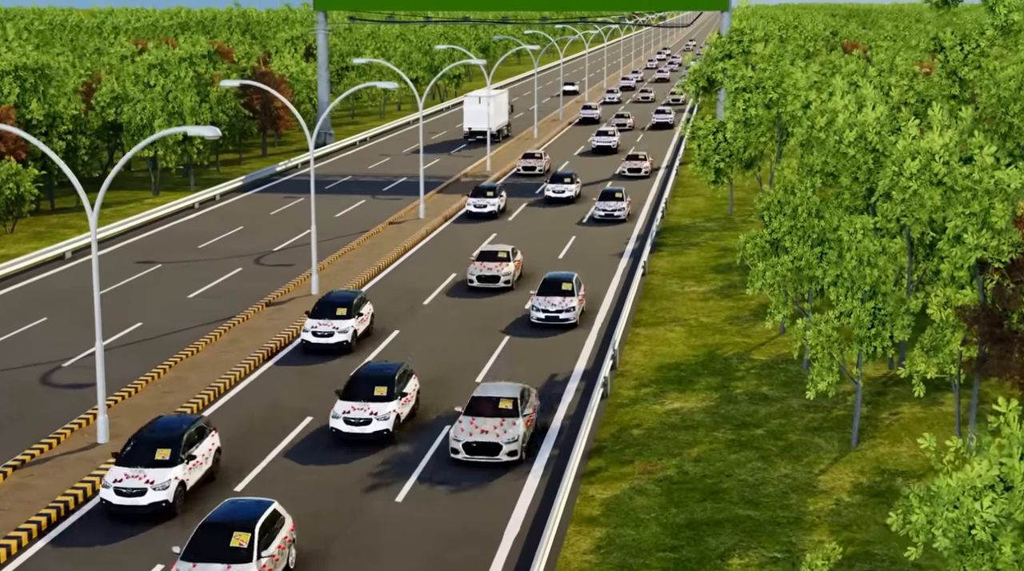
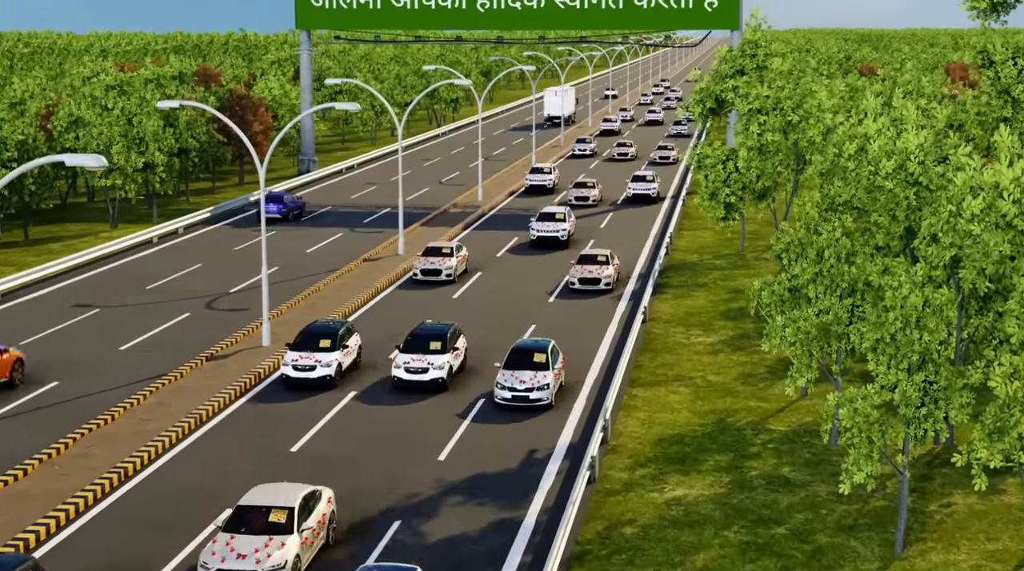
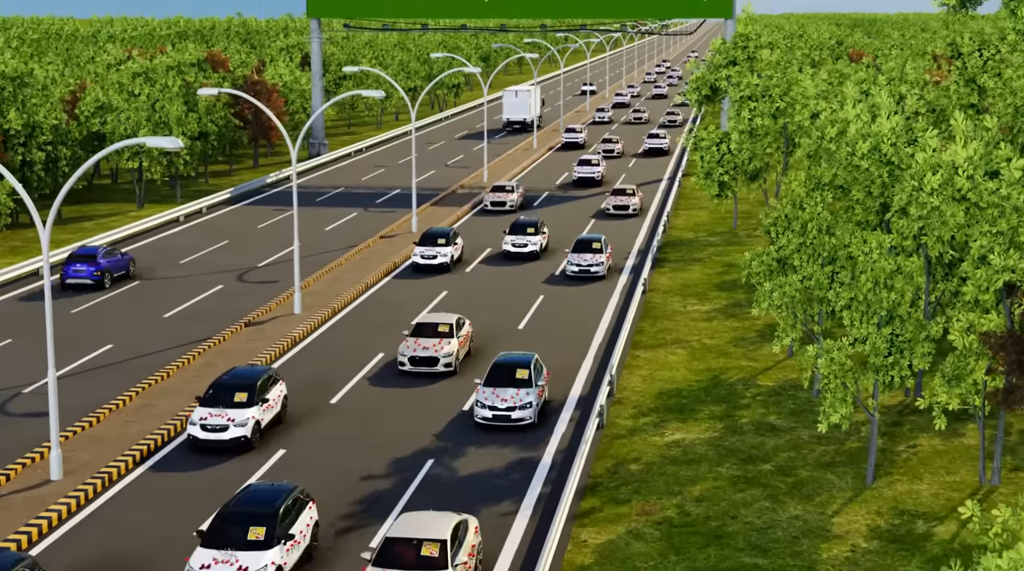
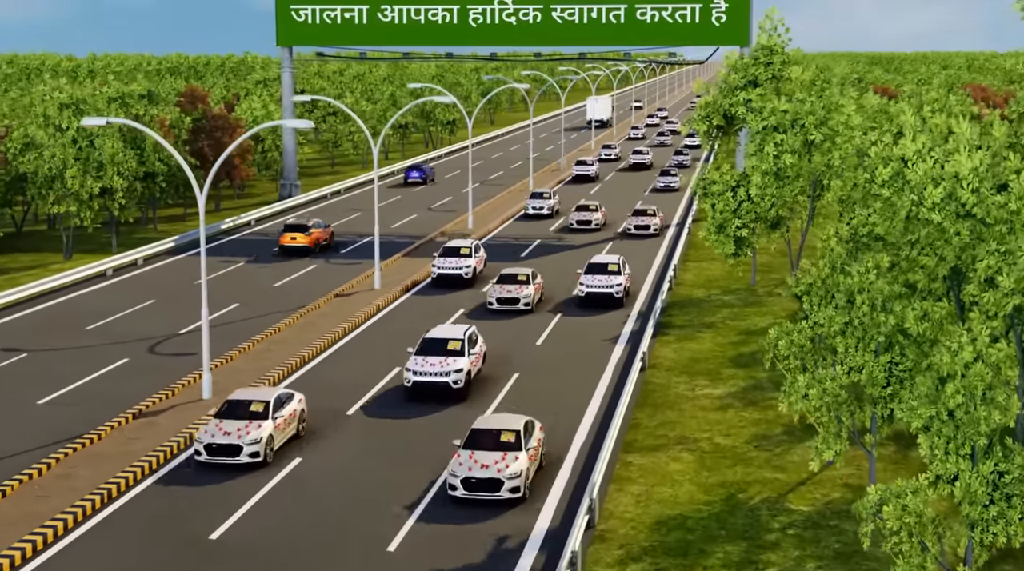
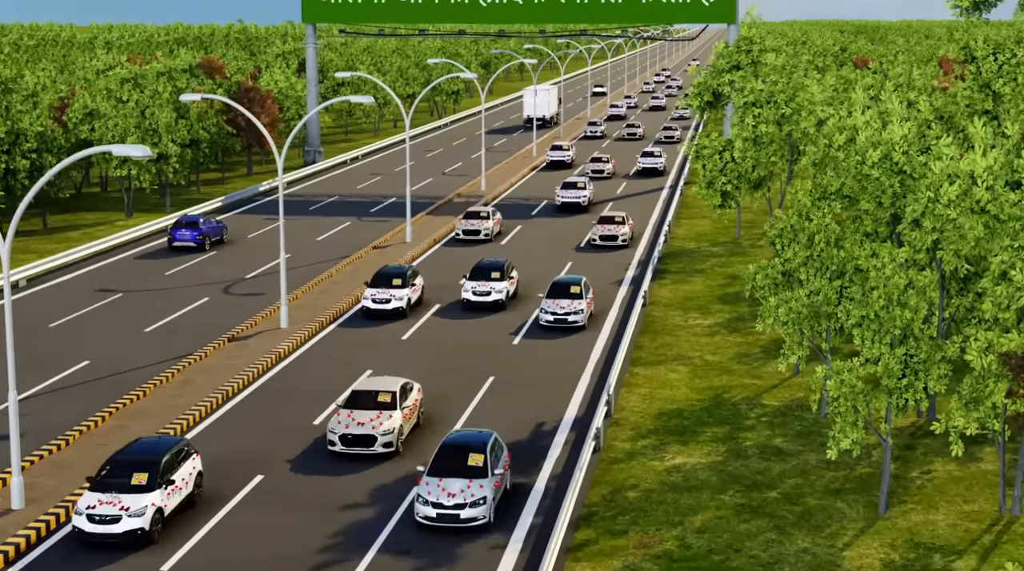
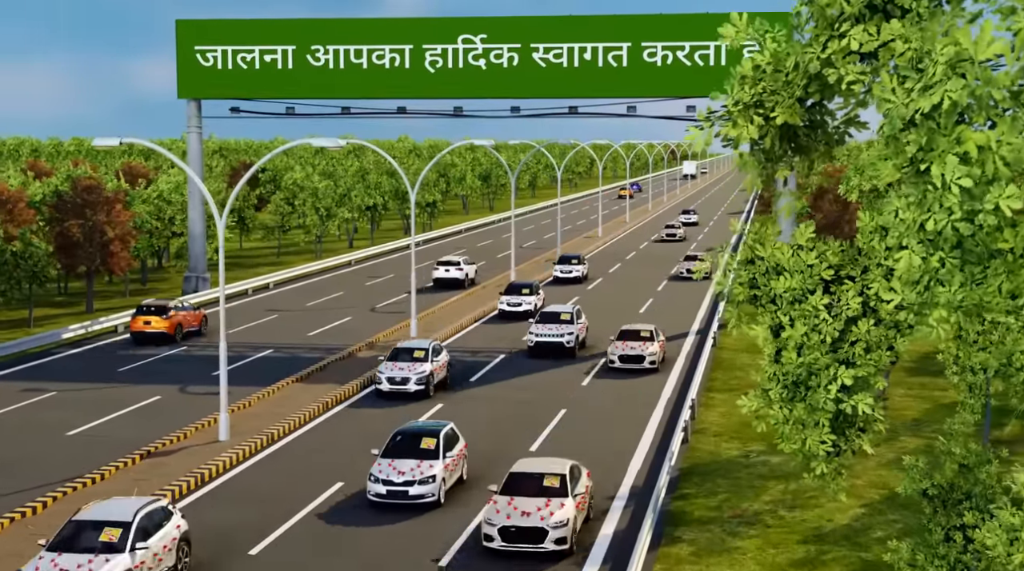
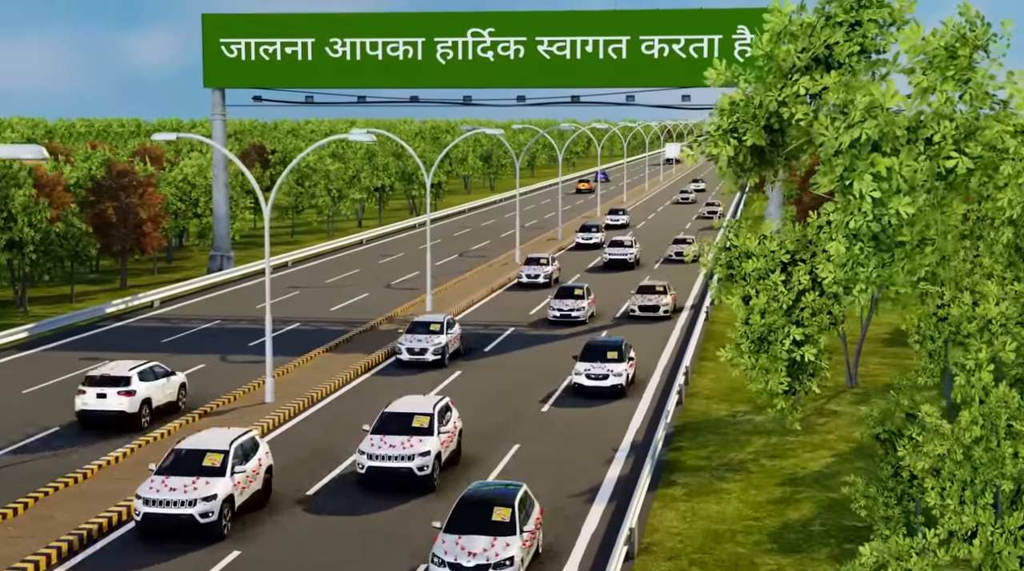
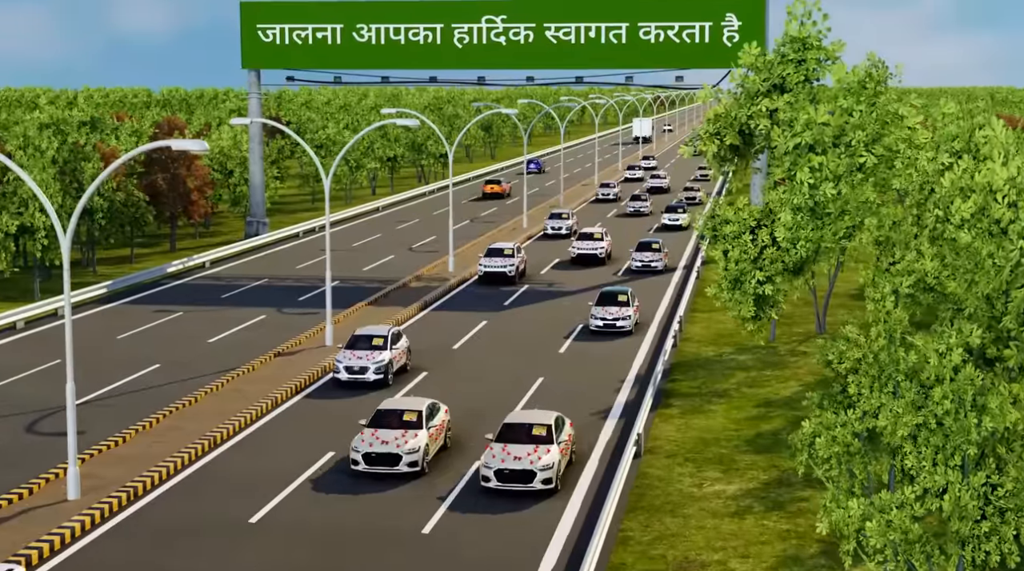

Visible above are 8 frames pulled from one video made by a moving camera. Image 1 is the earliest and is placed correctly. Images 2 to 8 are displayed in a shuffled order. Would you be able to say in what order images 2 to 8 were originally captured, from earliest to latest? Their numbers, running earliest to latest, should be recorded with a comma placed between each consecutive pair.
3, 5, 2, 4, 8, 7, 6
